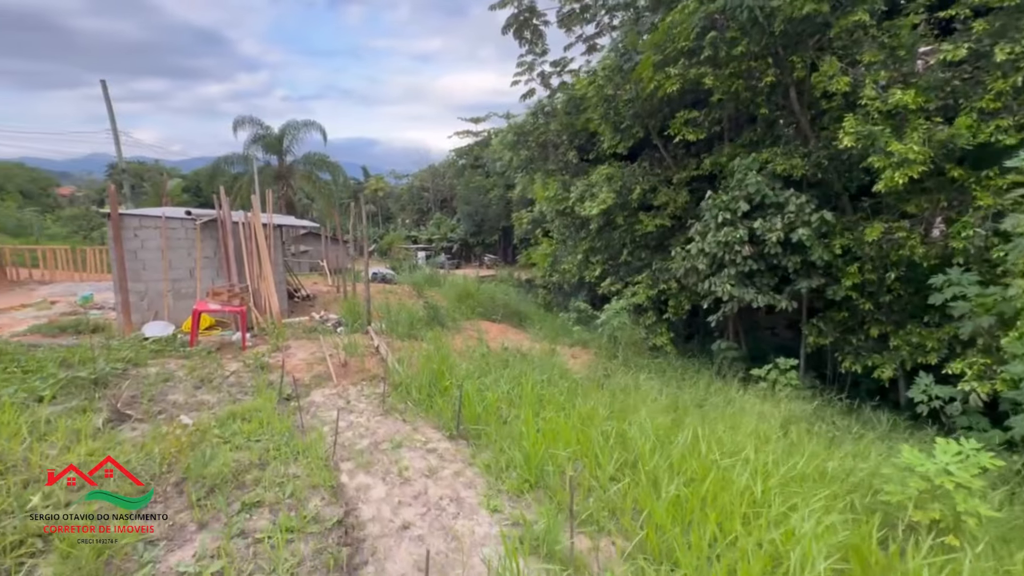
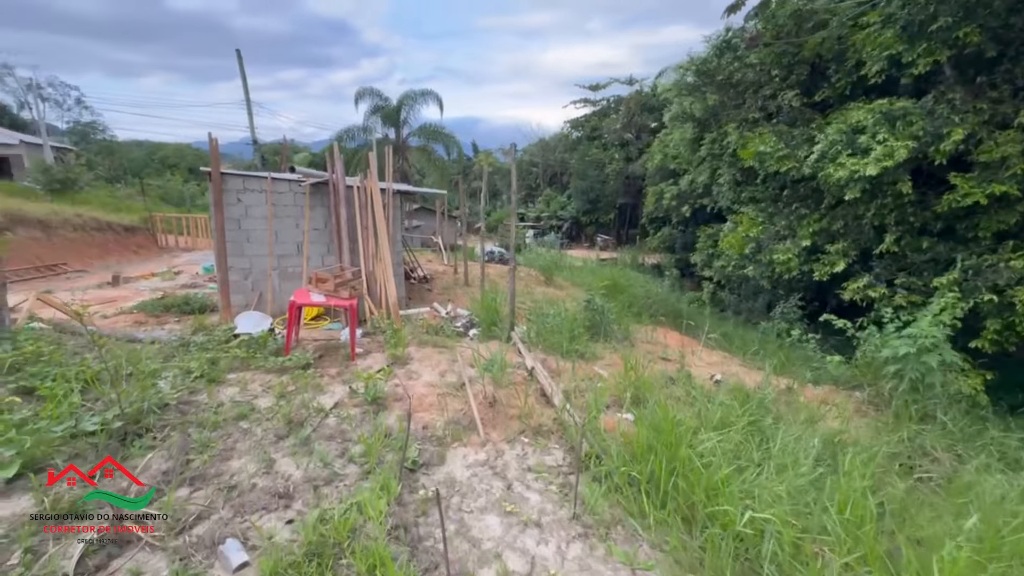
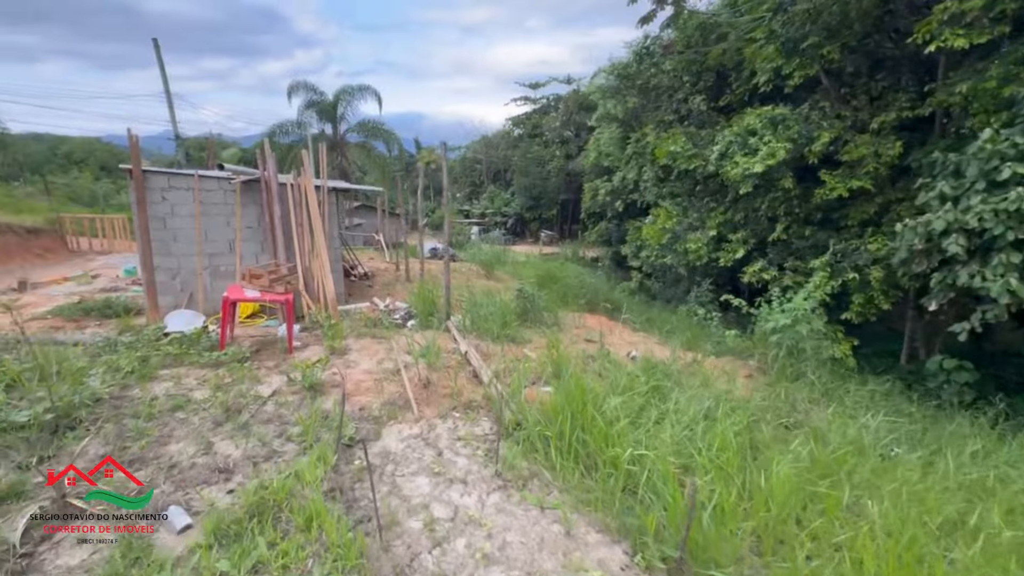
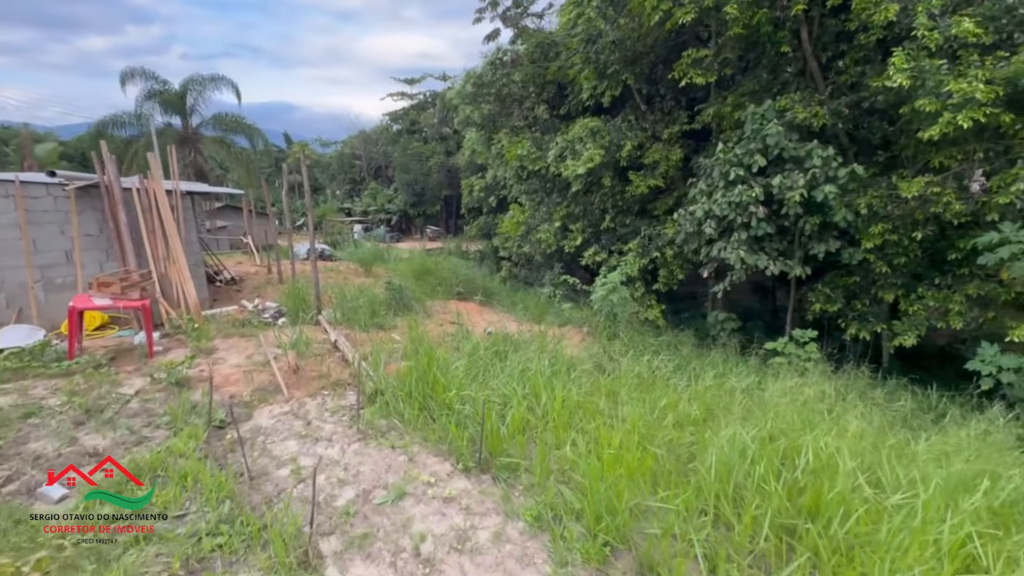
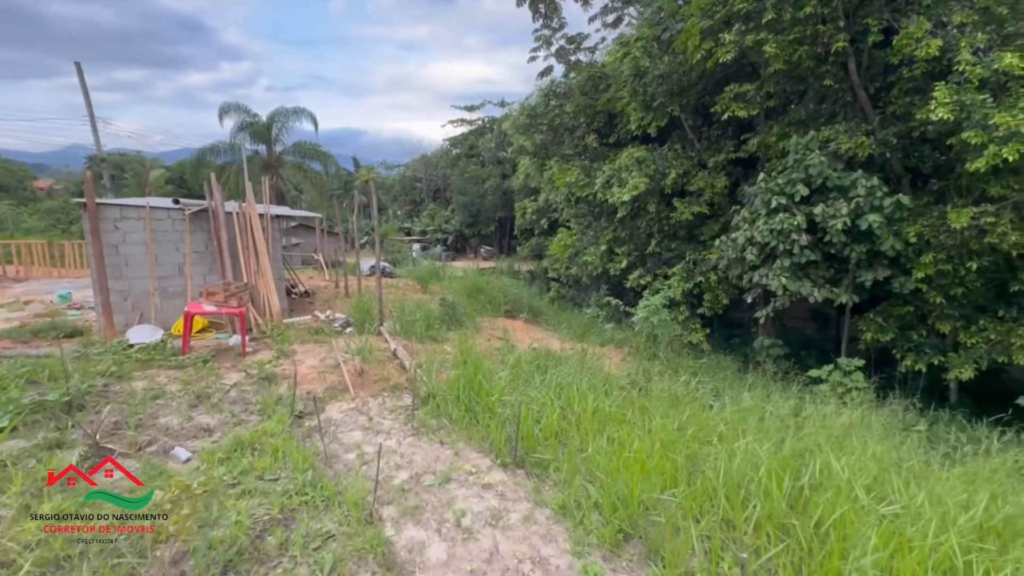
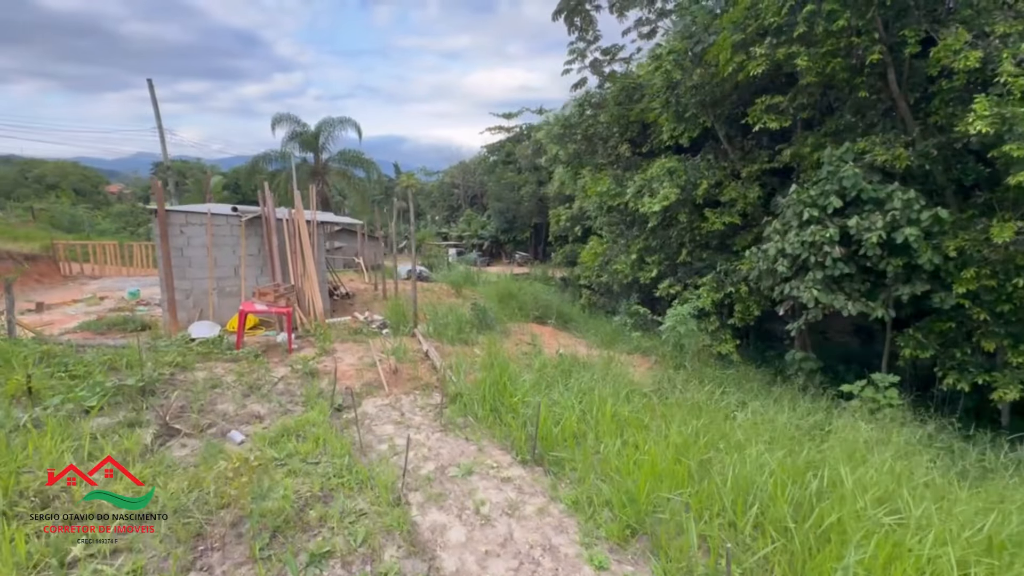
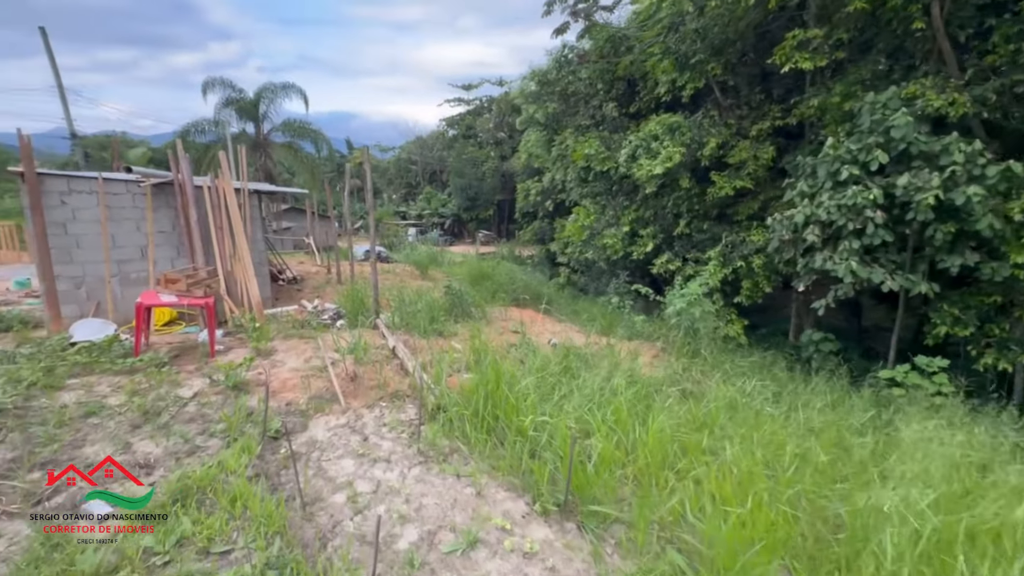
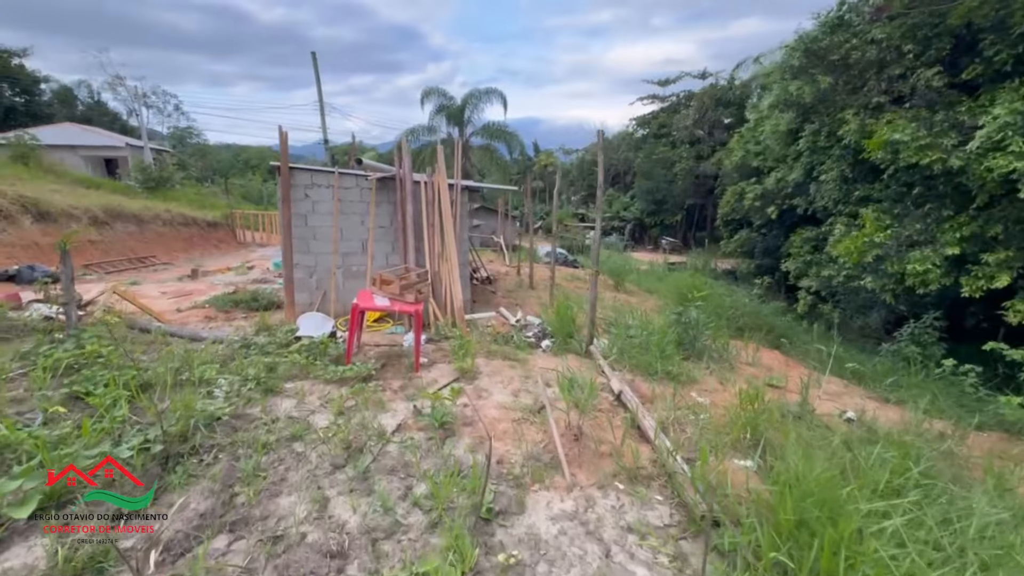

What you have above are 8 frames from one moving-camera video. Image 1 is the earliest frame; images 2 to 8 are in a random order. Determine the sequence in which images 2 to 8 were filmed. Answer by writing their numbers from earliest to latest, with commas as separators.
6, 5, 4, 7, 3, 2, 8
